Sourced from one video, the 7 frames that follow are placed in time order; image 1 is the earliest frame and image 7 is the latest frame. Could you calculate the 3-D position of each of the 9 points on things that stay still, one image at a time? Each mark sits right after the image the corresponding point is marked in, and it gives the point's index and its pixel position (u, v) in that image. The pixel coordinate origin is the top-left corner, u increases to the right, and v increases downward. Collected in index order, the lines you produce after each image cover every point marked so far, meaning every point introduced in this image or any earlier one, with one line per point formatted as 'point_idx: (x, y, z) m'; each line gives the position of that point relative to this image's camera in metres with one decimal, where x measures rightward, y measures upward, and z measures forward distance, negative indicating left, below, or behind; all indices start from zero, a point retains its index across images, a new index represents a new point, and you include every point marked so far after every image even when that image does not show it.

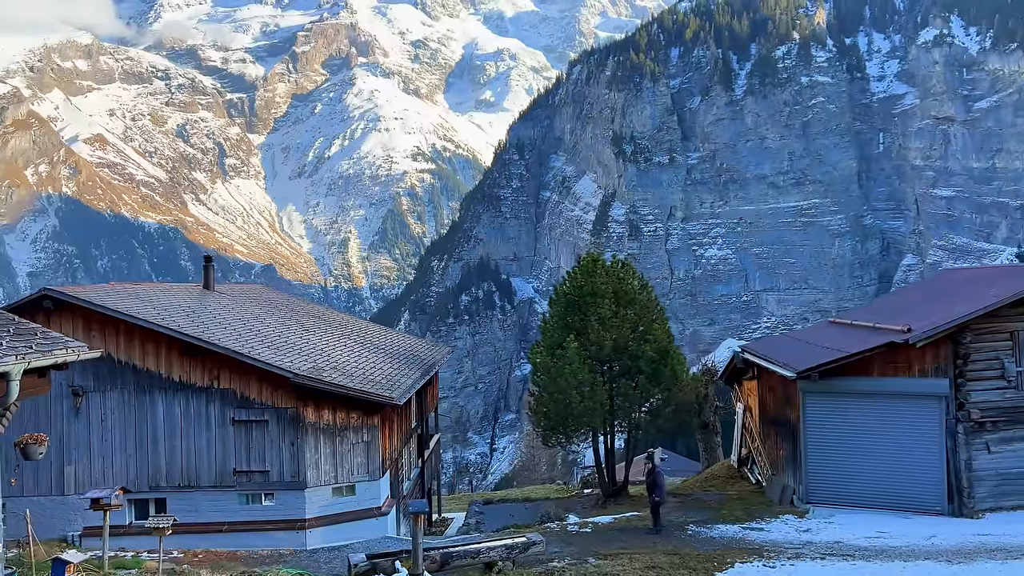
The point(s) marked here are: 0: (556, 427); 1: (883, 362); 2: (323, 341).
0: (+1.0, -3.2, +19.0) m
1: (+7.4, -1.5, +16.2) m
2: (-4.2, -1.2, +18.7) m
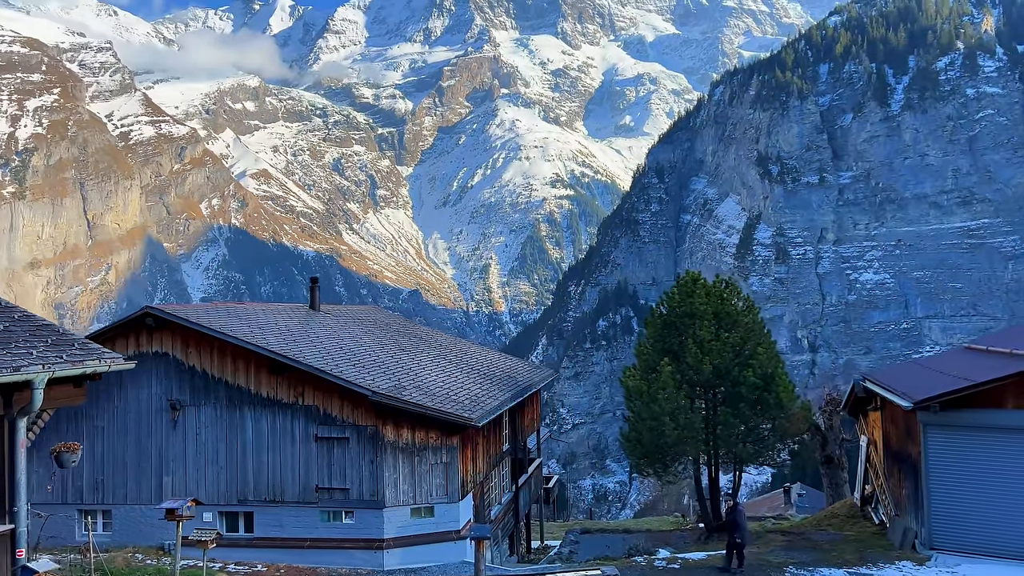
0: (+3.1, -3.6, +18.1) m
1: (+8.9, -1.8, +14.3) m
2: (-2.2, -1.7, +18.7) m
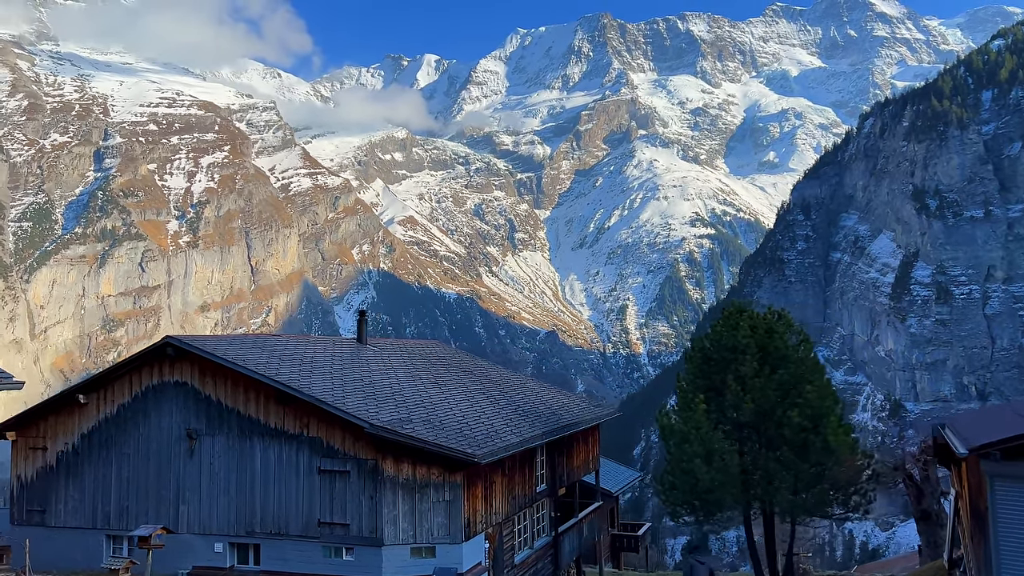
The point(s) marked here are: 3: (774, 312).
0: (+3.6, -4.3, +16.6) m
1: (+8.7, -2.3, +12.0) m
2: (-1.5, -2.4, +18.3) m
3: (+5.7, -0.5, +17.8) m
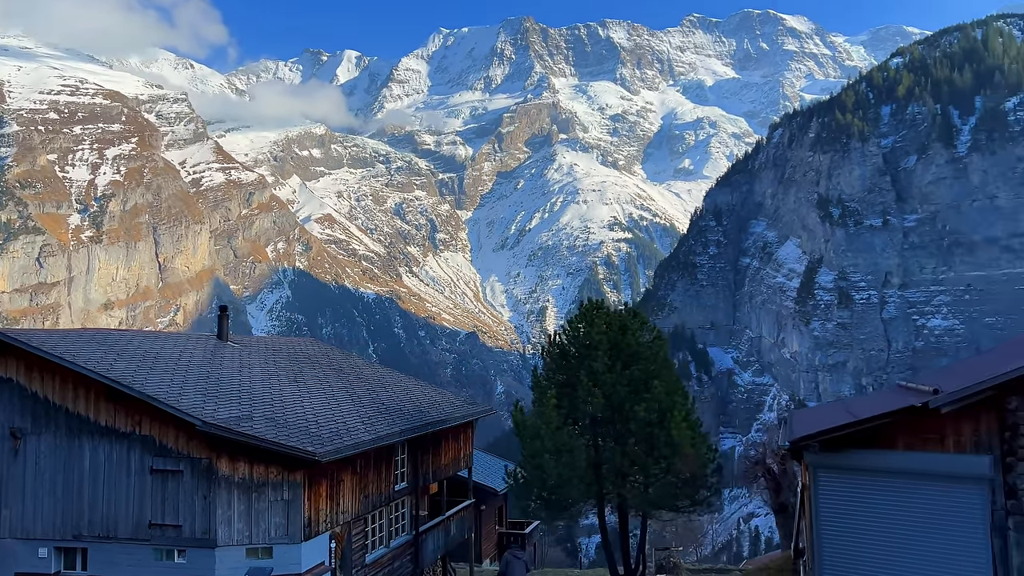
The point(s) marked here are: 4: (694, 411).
0: (+0.6, -4.2, +16.7) m
1: (+6.1, -2.2, +12.6) m
2: (-4.6, -2.3, +17.8) m
3: (+2.6, -0.4, +18.1) m
4: (+3.8, -2.6, +17.0) m
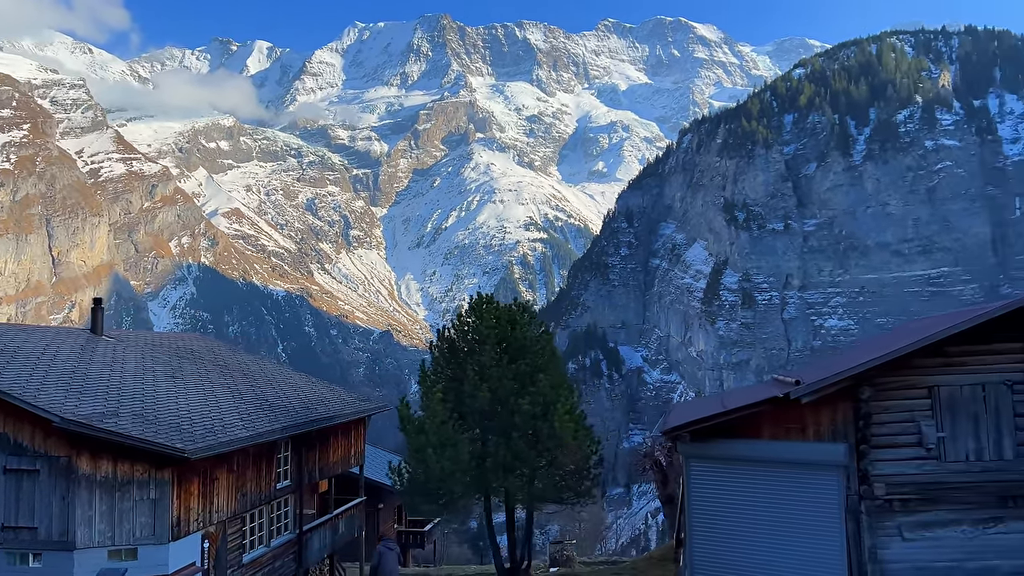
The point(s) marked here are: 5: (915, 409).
0: (-1.8, -4.1, +16.5) m
1: (+4.2, -2.2, +13.1) m
2: (-7.0, -2.1, +17.1) m
3: (+0.1, -0.3, +18.2) m
4: (+1.4, -2.5, +17.2) m
5: (+6.2, -1.9, +12.6) m
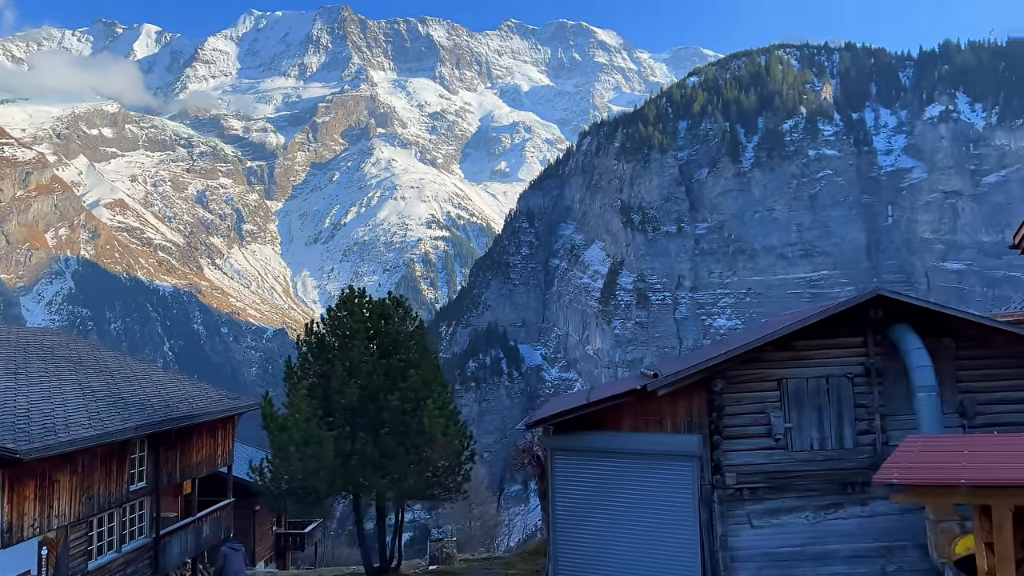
0: (-4.4, -3.9, +16.0) m
1: (+2.0, -2.1, +13.3) m
2: (-9.6, -1.9, +16.0) m
3: (-2.6, -0.2, +17.9) m
4: (-1.3, -2.4, +17.0) m
5: (+4.0, -1.8, +13.0) m
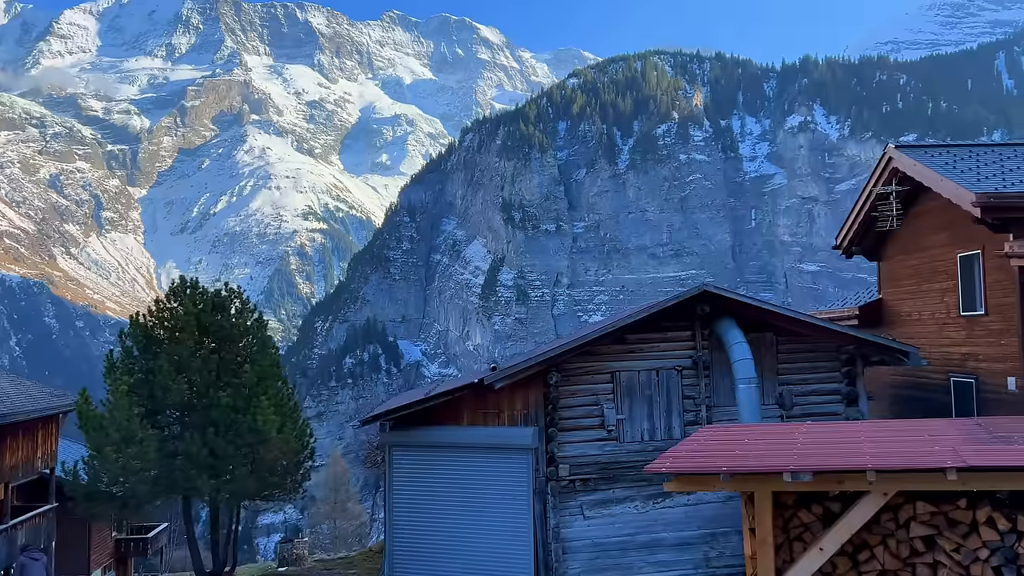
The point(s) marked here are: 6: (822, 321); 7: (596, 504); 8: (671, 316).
0: (-7.4, -3.7, +14.9) m
1: (-0.7, -2.0, +13.2) m
2: (-12.5, -1.6, +14.1) m
3: (-5.9, 0.0, +17.0) m
4: (-4.5, -2.2, +16.4) m
5: (+1.4, -1.7, +13.2) m
6: (+4.9, -0.5, +12.9) m
7: (+1.3, -3.4, +13.0) m
8: (+2.6, -0.5, +13.5) m
